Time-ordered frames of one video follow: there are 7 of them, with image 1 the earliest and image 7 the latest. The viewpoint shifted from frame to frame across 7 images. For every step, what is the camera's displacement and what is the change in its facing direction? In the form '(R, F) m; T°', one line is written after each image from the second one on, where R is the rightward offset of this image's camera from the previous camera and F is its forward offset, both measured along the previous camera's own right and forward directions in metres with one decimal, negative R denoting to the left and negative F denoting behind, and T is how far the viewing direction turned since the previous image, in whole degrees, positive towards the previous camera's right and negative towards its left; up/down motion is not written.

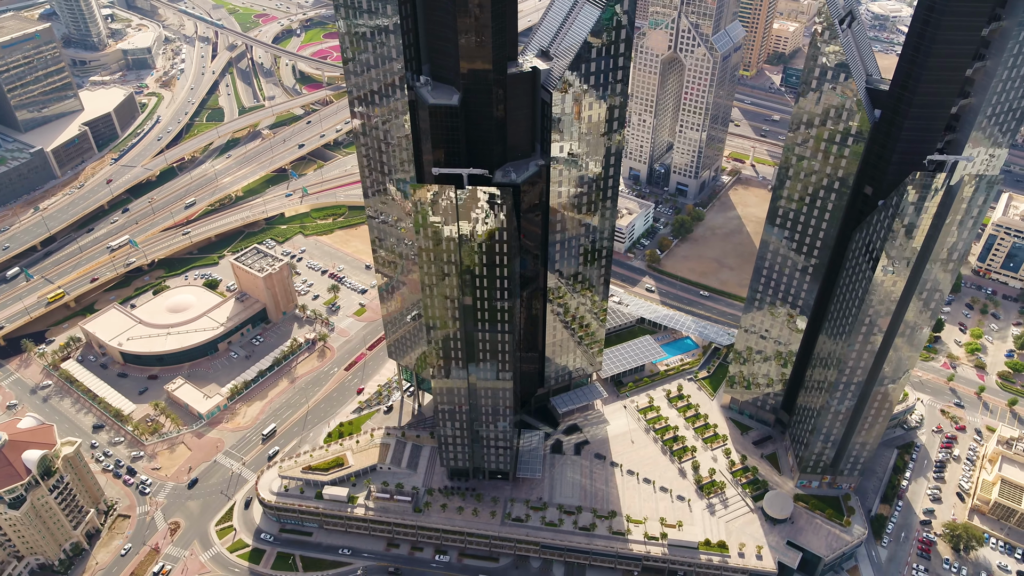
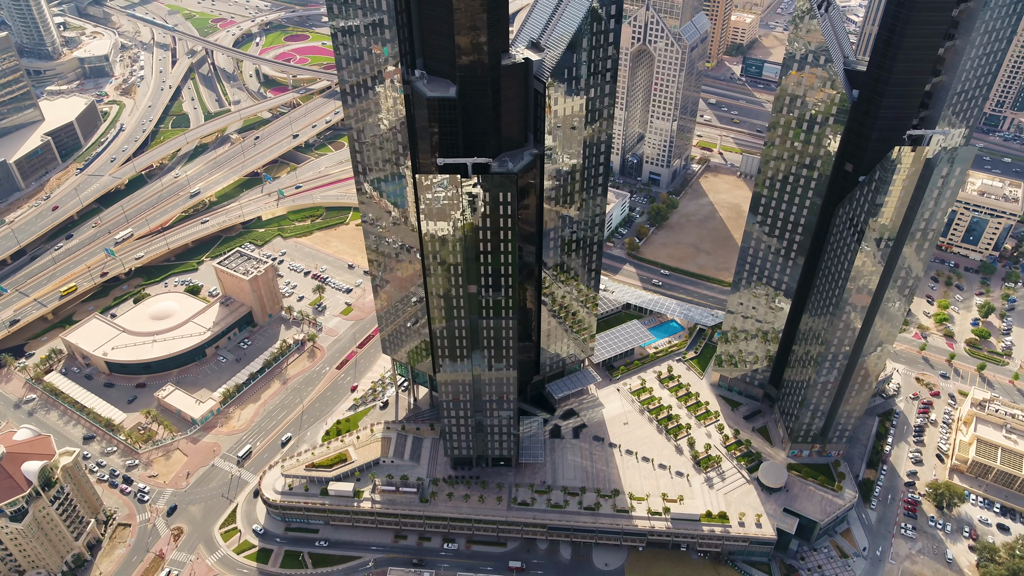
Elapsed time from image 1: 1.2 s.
(-10.6, -3.7) m; +3°
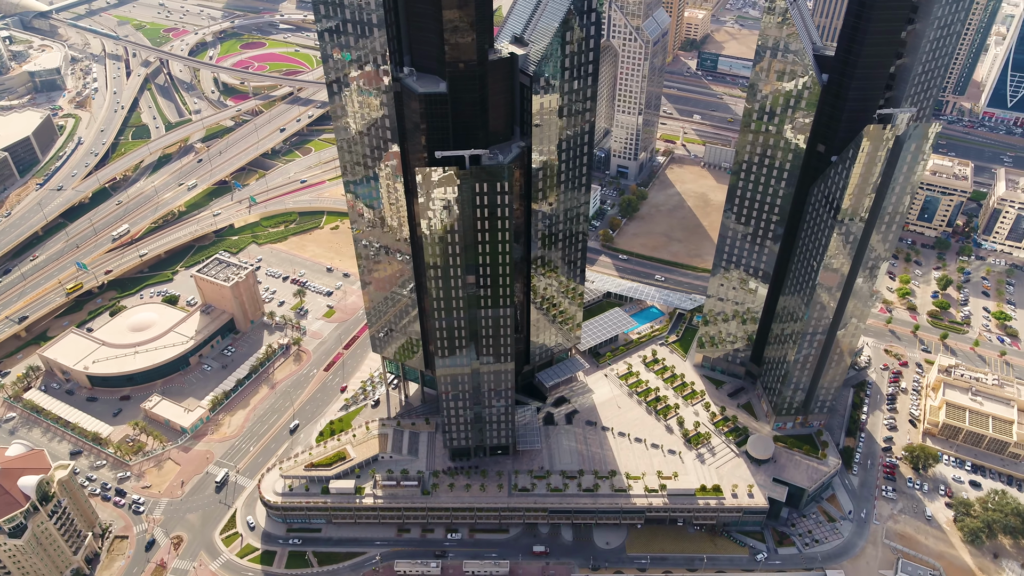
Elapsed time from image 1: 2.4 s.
(-10.2, -4.3) m; +3°
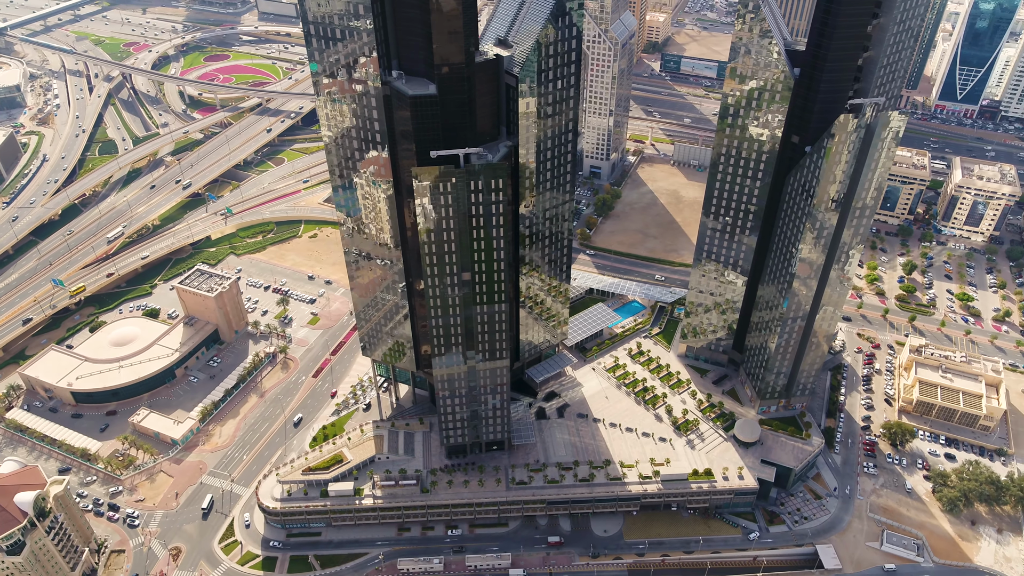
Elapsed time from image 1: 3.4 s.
(-7.8, -4.1) m; +3°
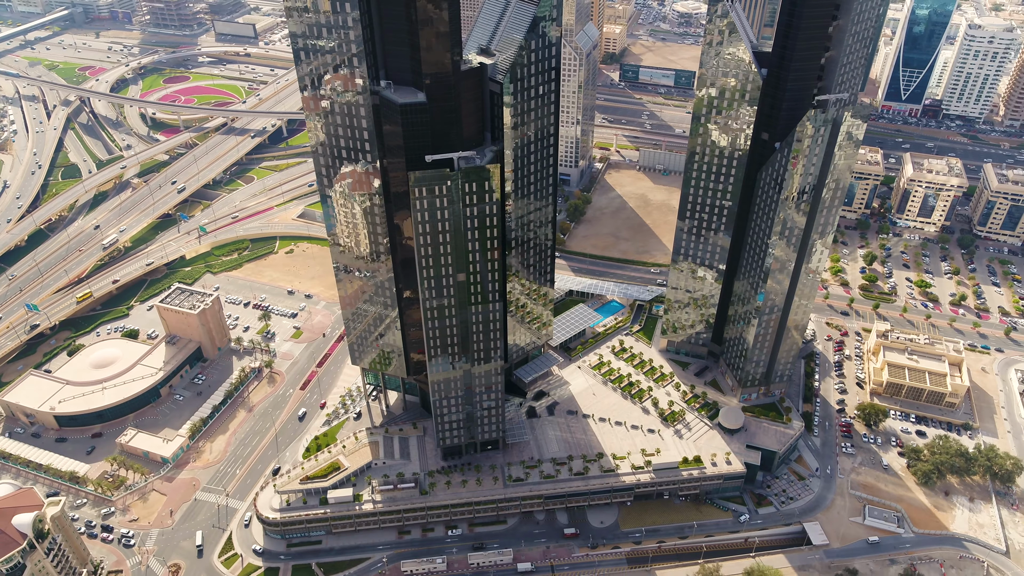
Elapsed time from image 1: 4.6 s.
(-9.3, -5.5) m; +3°
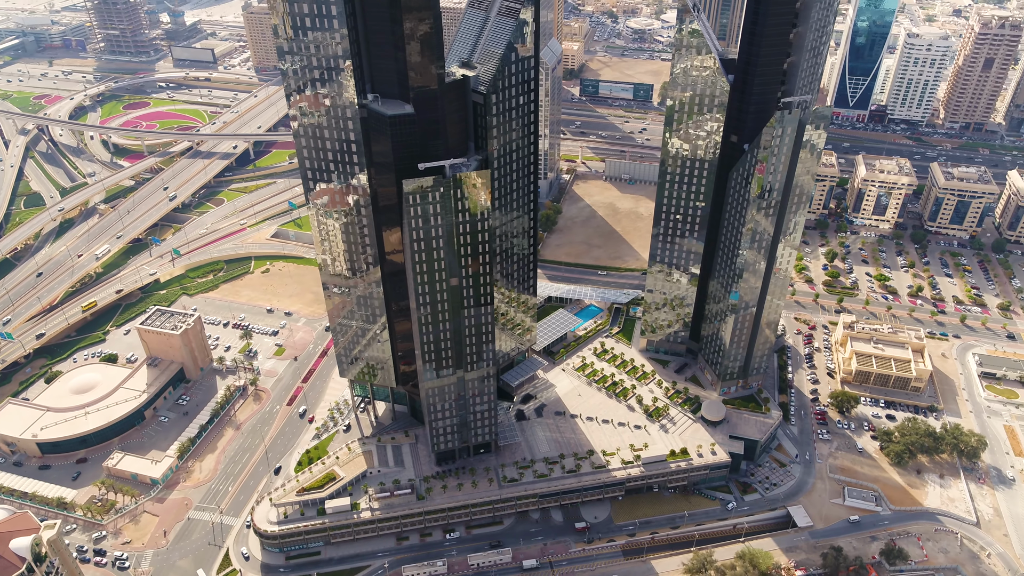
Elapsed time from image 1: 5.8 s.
(-8.8, -5.9) m; +3°
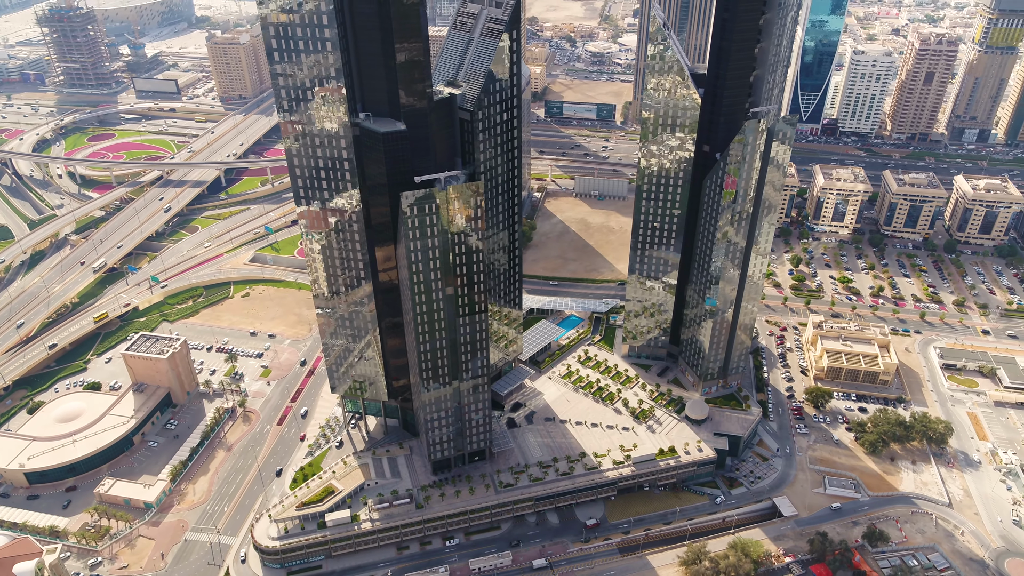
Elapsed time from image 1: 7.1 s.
(-9.1, -7.2) m; +3°
